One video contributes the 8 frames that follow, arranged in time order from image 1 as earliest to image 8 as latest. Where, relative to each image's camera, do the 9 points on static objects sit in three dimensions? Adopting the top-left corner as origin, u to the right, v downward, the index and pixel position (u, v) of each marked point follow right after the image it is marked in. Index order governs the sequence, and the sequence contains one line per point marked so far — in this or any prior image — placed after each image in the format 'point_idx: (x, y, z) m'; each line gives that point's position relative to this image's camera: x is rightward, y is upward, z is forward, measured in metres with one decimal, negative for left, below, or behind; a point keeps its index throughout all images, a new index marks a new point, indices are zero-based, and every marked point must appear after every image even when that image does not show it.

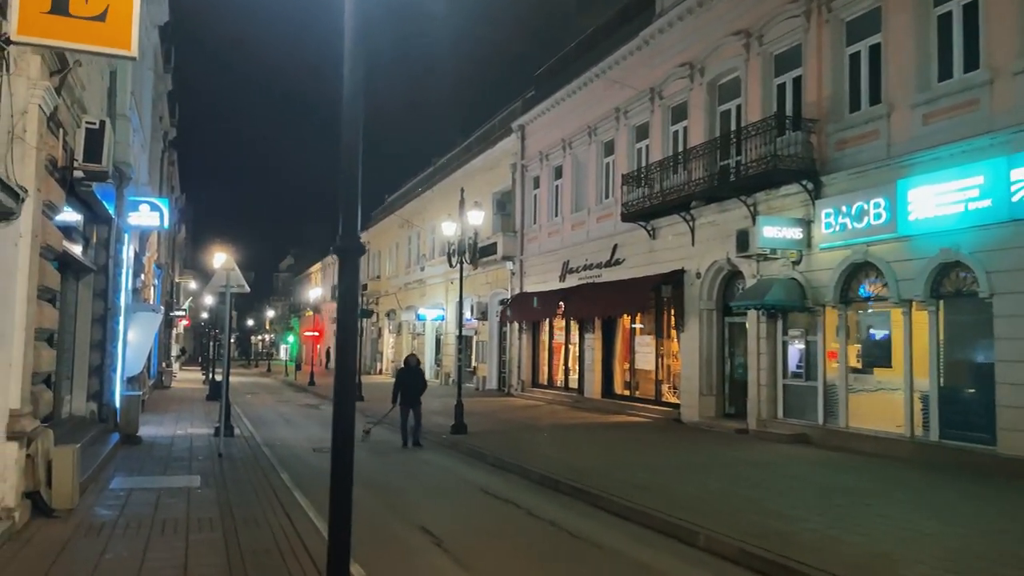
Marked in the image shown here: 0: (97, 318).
0: (-7.4, -0.5, +13.9) m
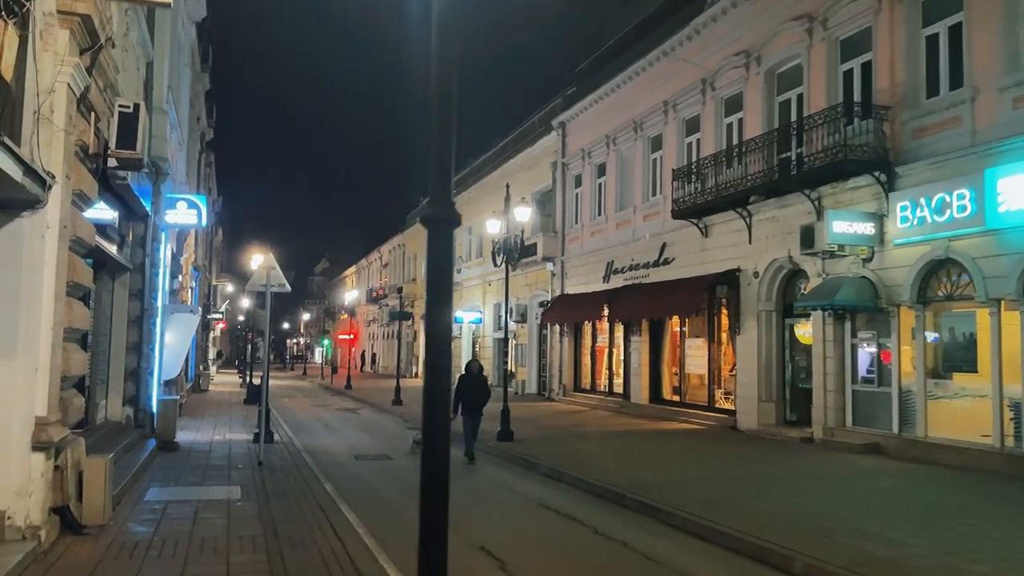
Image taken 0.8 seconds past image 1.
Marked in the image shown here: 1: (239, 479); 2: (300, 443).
0: (-6.5, -0.5, +13.3) m
1: (-3.8, -2.7, +10.9) m
2: (-4.3, -3.2, +15.8) m
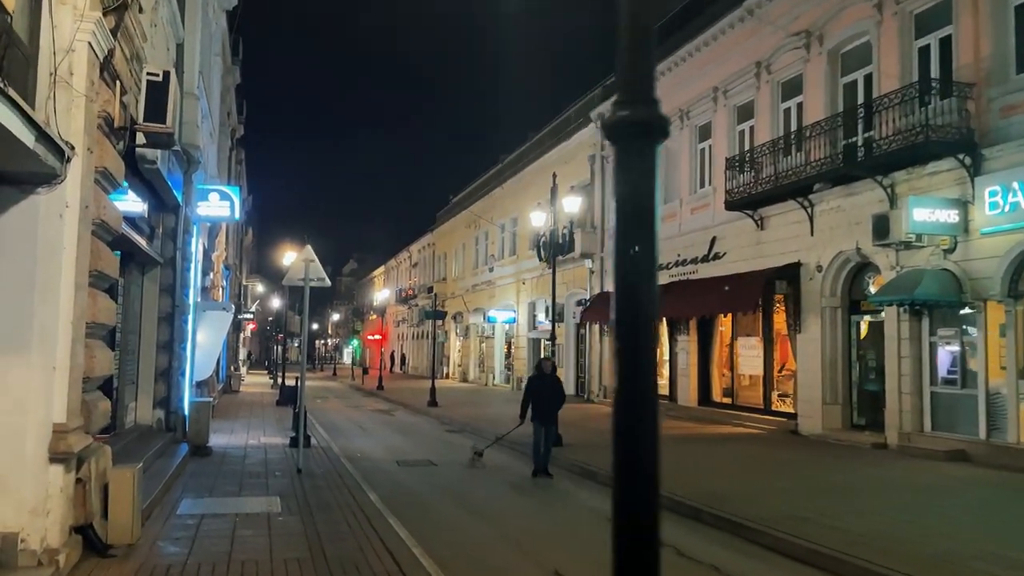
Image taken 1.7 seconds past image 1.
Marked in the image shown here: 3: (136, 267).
0: (-5.6, -0.5, +12.5) m
1: (-3.0, -2.6, +10.1) m
2: (-3.3, -3.1, +15.0) m
3: (-5.8, +0.3, +12.0) m
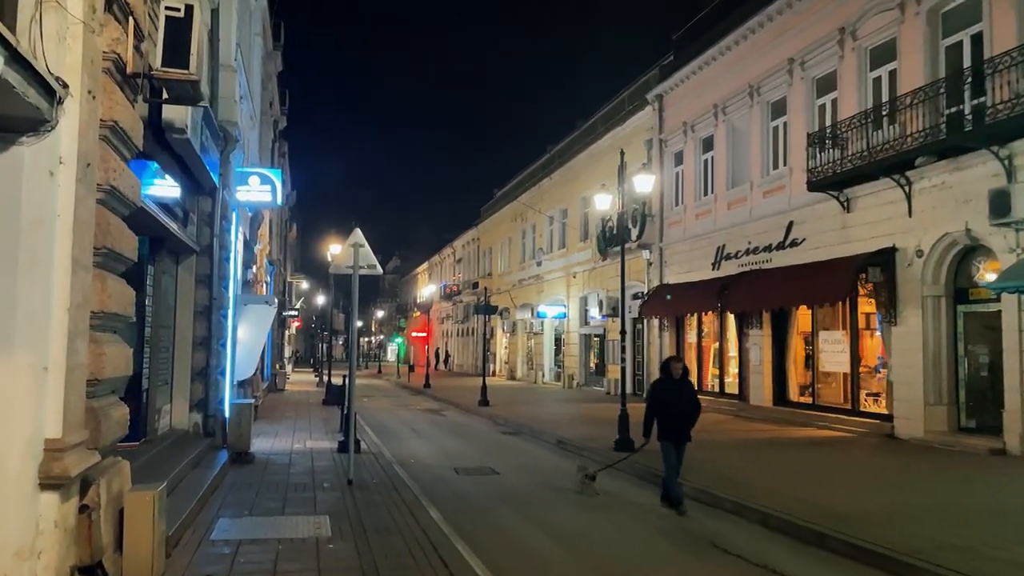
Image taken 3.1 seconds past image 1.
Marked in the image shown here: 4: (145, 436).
0: (-4.6, -0.3, +11.4) m
1: (-2.1, -2.4, +8.8) m
2: (-2.1, -2.9, +13.7) m
3: (-4.8, +0.5, +10.9) m
4: (-4.5, -1.8, +9.6) m
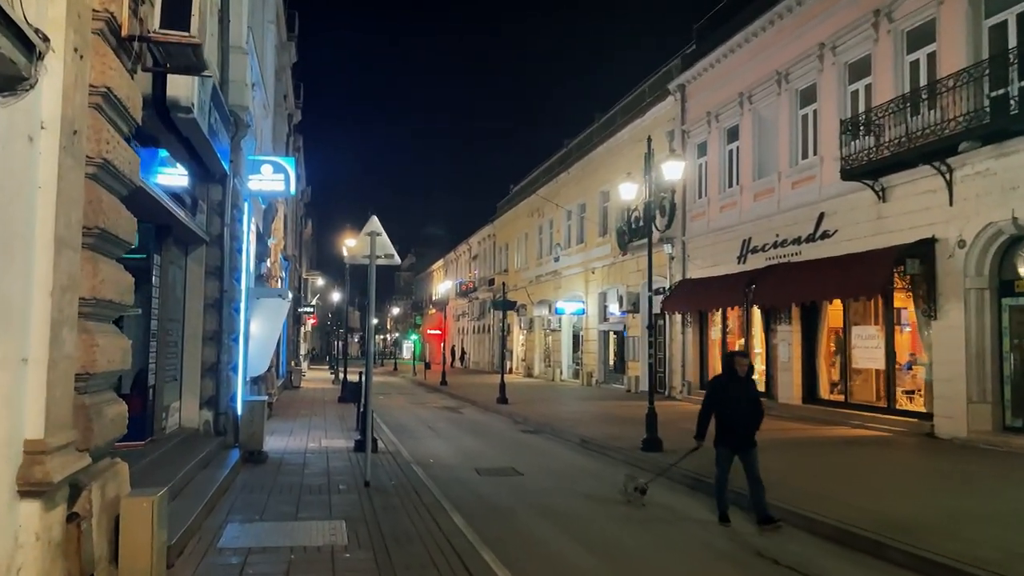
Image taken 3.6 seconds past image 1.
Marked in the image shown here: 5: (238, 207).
0: (-4.2, -0.2, +10.9) m
1: (-1.8, -2.3, +8.3) m
2: (-1.8, -2.8, +13.2) m
3: (-4.4, +0.6, +10.4) m
4: (-4.2, -1.7, +9.1) m
5: (-4.2, +1.2, +11.9) m
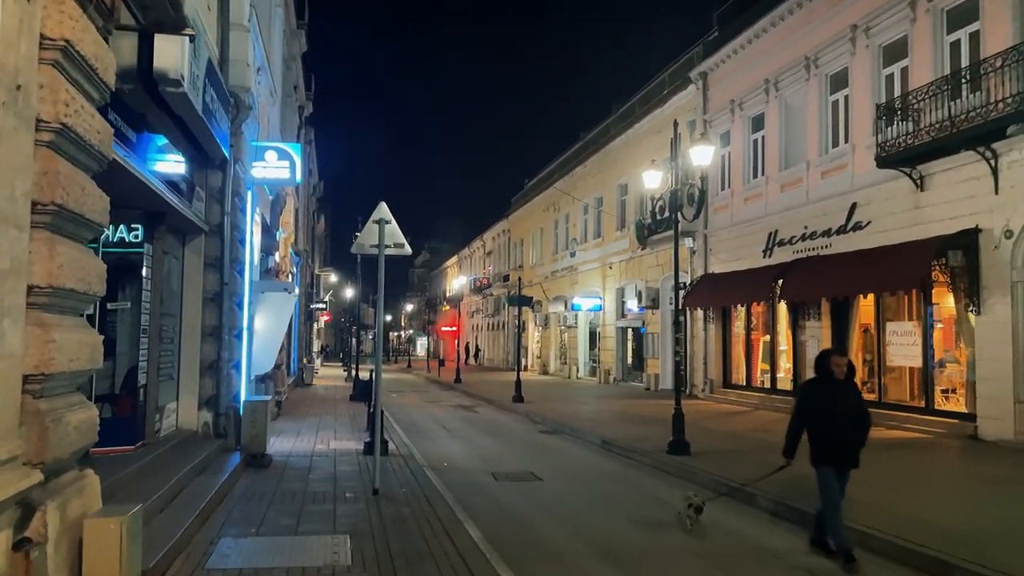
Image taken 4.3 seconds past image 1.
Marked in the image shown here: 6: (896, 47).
0: (-4.0, -0.1, +10.2) m
1: (-1.6, -2.2, +7.6) m
2: (-1.5, -2.7, +12.5) m
3: (-4.2, +0.7, +9.7) m
4: (-4.0, -1.6, +8.5) m
5: (-3.9, +1.3, +11.2) m
6: (+8.6, +5.4, +17.4) m
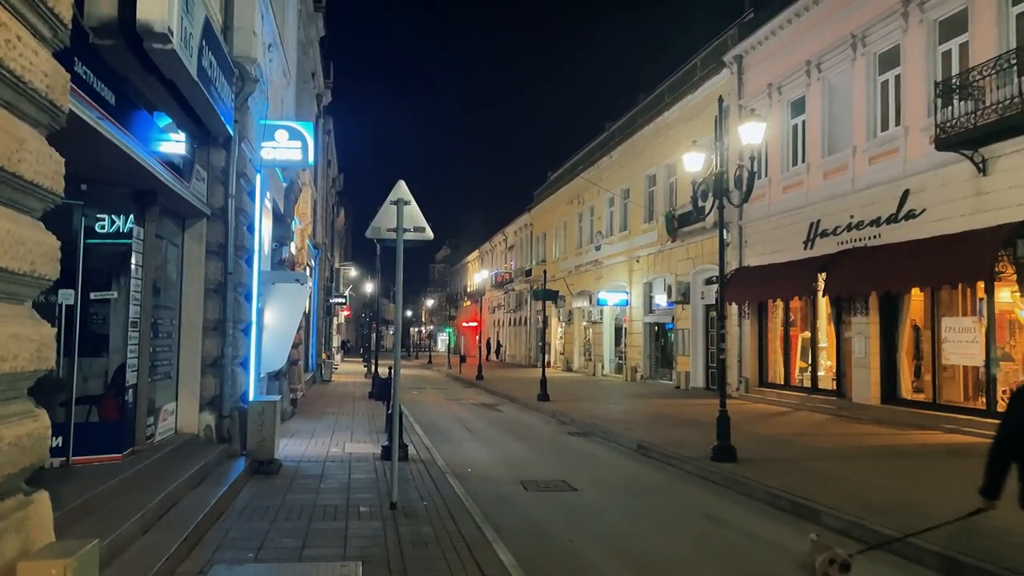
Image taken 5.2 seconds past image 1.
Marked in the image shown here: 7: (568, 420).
0: (-3.6, 0.0, +9.3) m
1: (-1.3, -2.1, +6.6) m
2: (-1.0, -2.6, +11.5) m
3: (-3.8, +0.8, +8.8) m
4: (-3.7, -1.5, +7.6) m
5: (-3.5, +1.5, +10.3) m
6: (+9.1, +5.5, +16.1) m
7: (+1.3, -3.2, +18.6) m
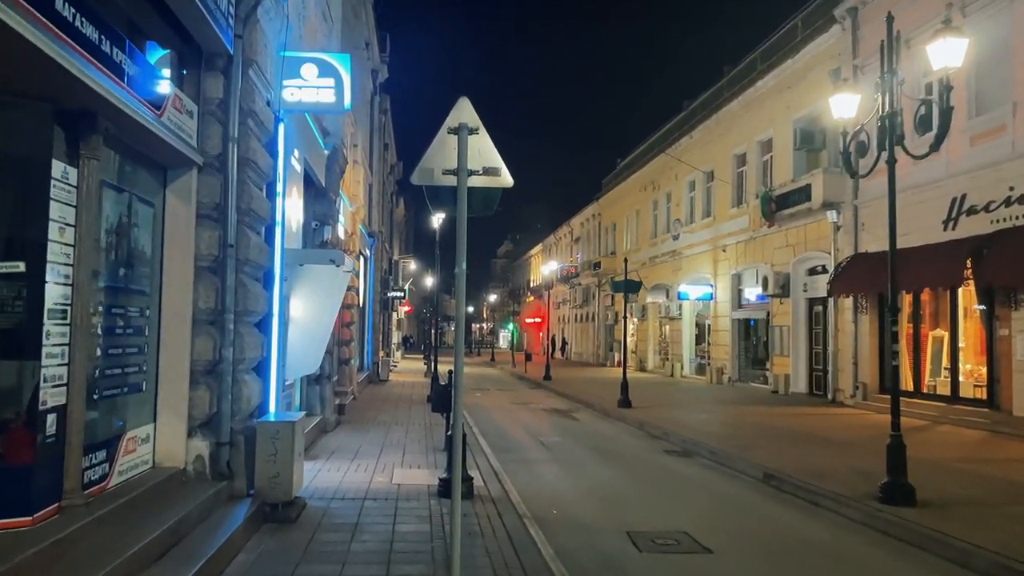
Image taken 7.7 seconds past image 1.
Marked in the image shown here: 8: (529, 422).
0: (-2.6, +0.2, +6.8) m
1: (-0.6, -2.0, +3.9) m
2: (+0.1, -2.4, +8.8) m
3: (-2.9, +1.0, +6.3) m
4: (-2.9, -1.3, +5.1) m
5: (-2.5, +1.7, +7.8) m
6: (+10.5, +5.8, +12.5) m
7: (+3.0, -2.9, +15.7) m
8: (+0.4, -3.1, +18.1) m
